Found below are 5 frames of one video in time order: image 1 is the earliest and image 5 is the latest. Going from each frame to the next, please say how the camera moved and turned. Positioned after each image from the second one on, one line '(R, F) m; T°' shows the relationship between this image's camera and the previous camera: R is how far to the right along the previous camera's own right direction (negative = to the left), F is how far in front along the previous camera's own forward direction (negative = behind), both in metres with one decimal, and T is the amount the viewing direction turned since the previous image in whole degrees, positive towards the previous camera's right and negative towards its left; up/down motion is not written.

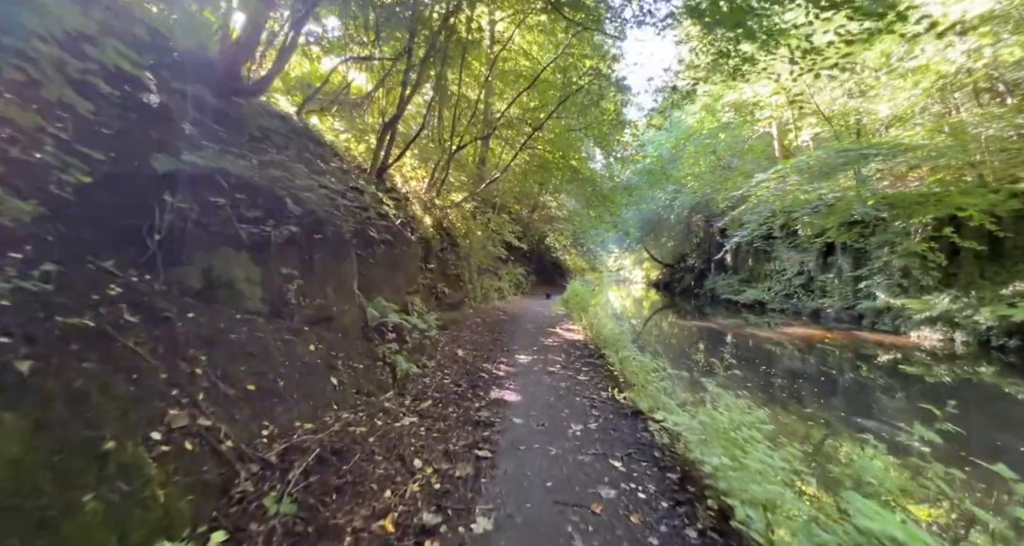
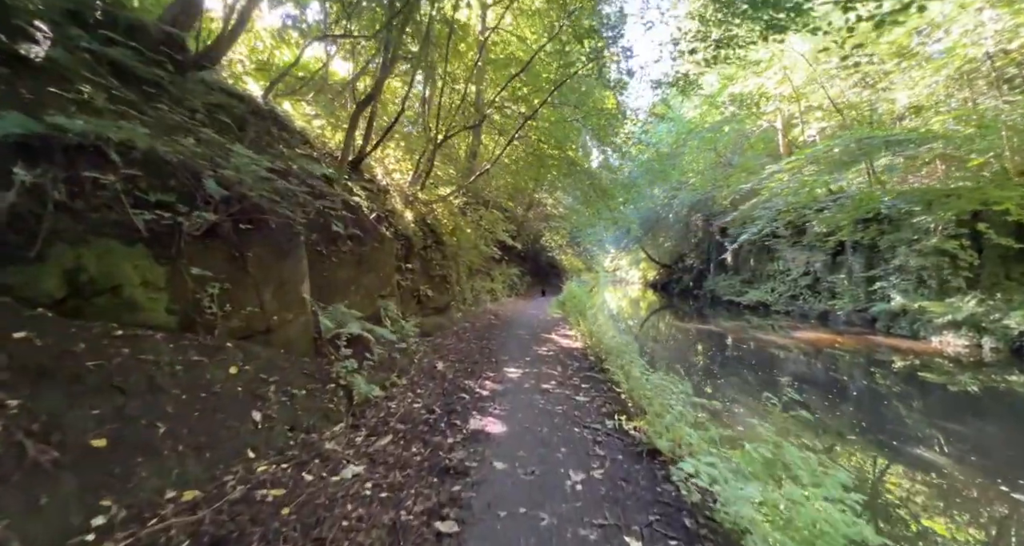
(+0.1, +0.8) m; +1°
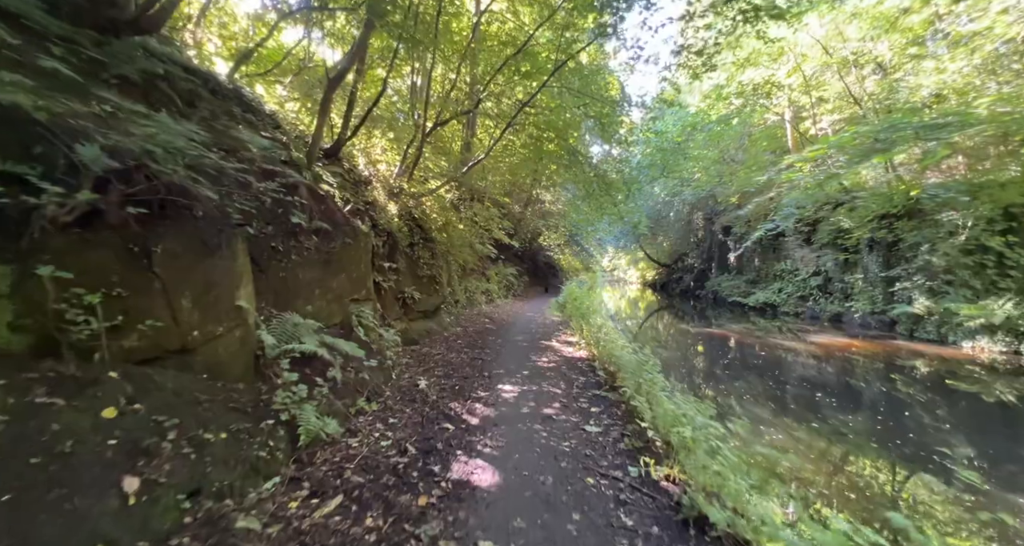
(0.0, +0.8) m; 0°
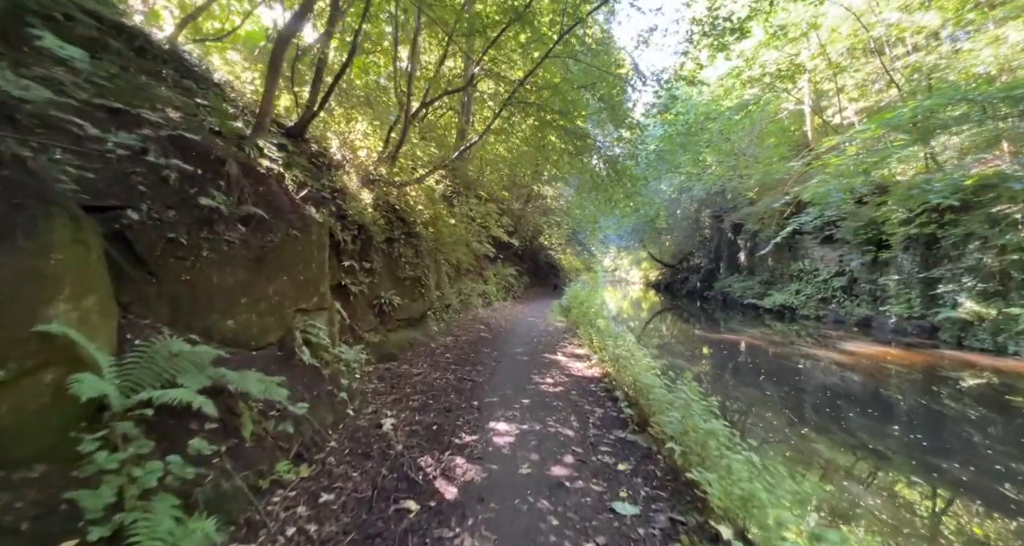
(0.0, +1.2) m; 0°
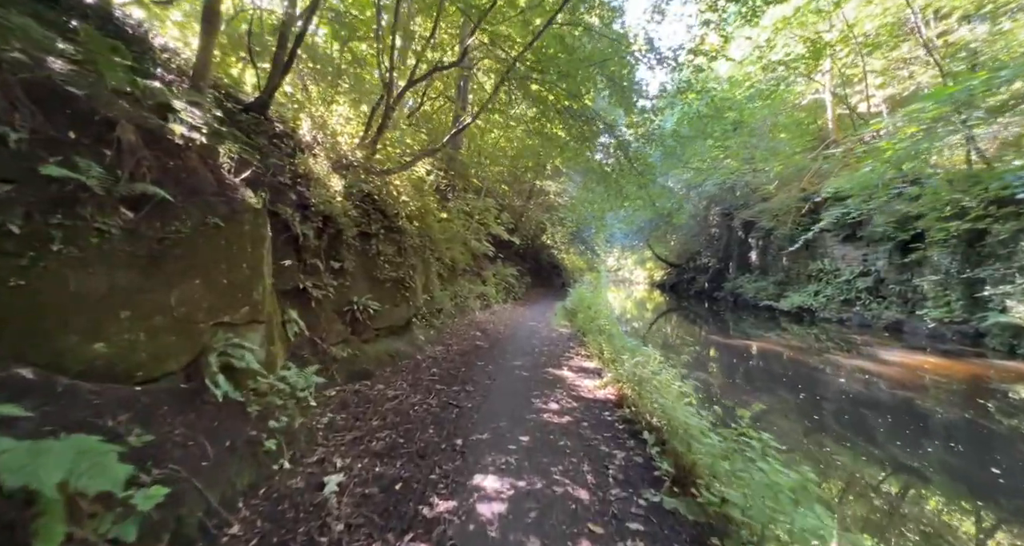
(+0.1, +1.0) m; 0°
